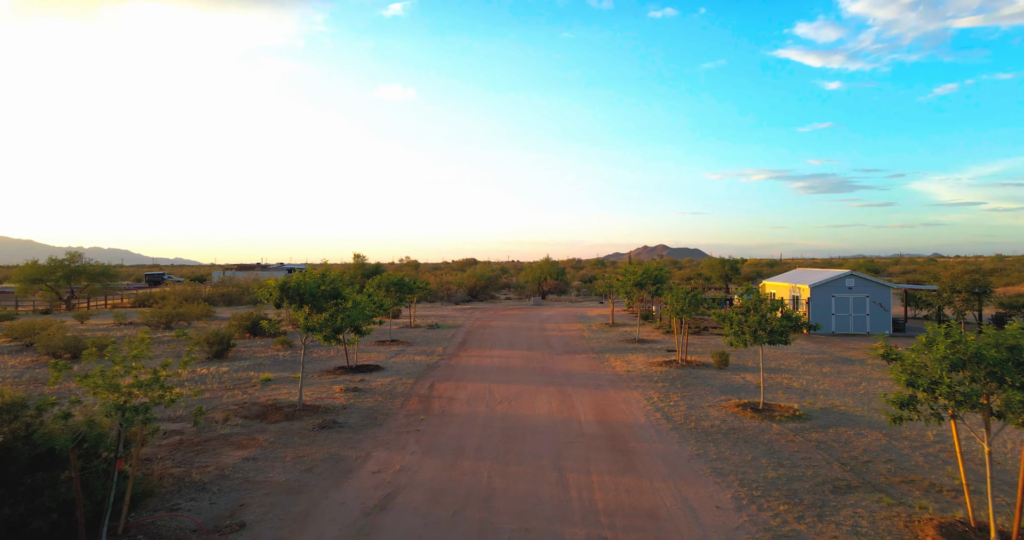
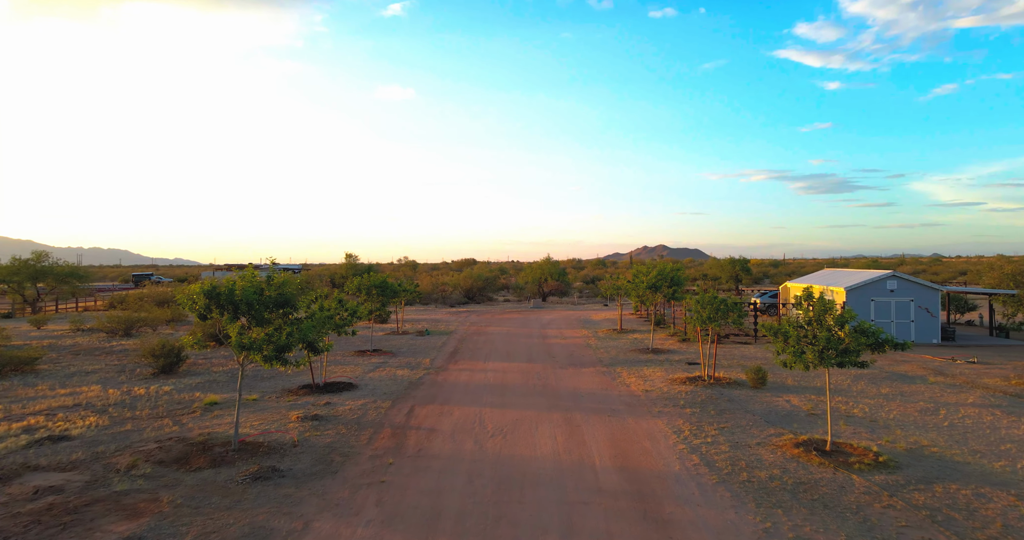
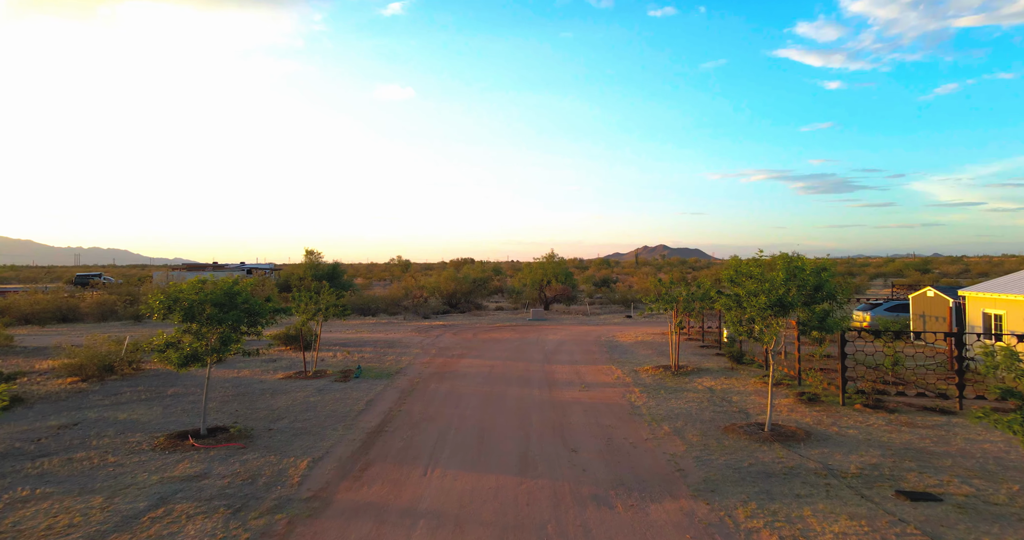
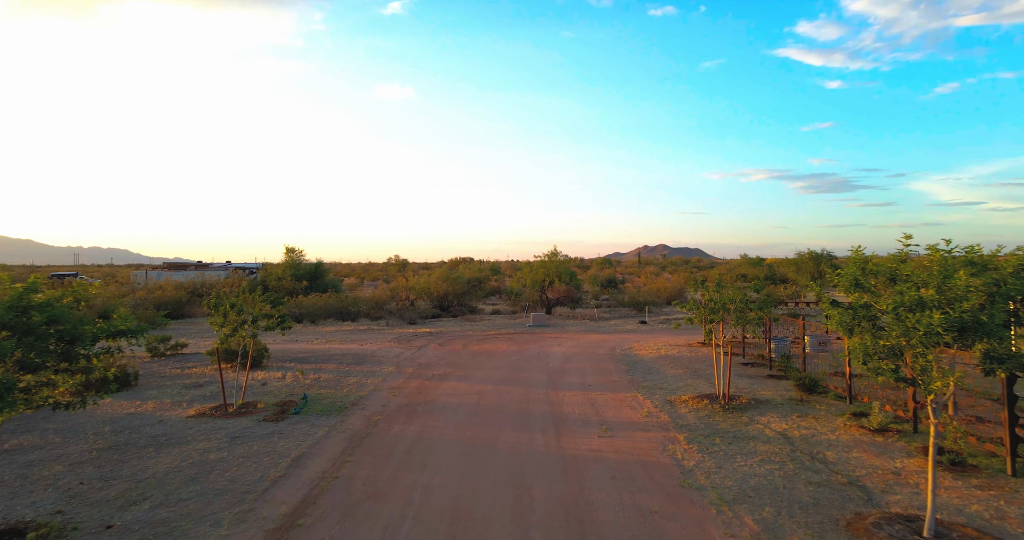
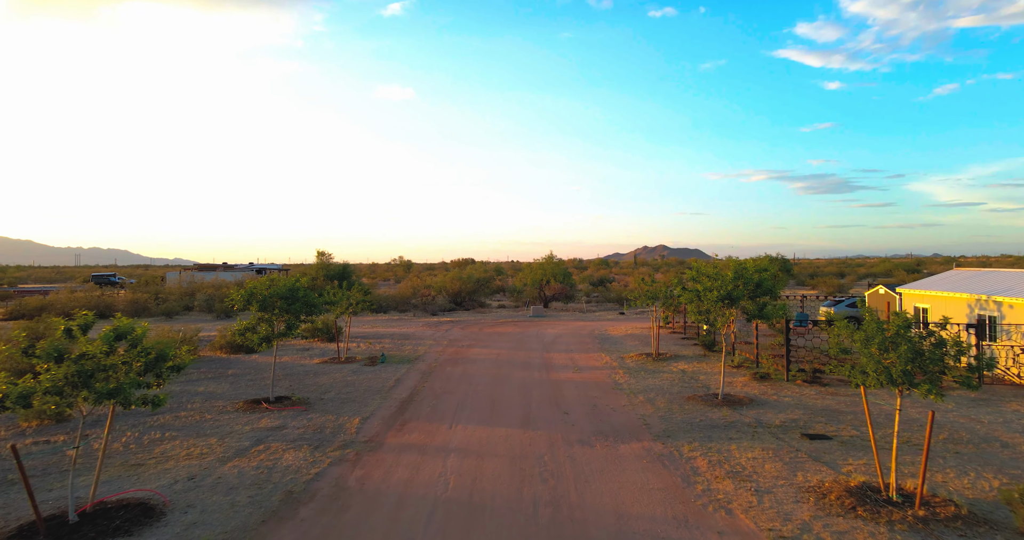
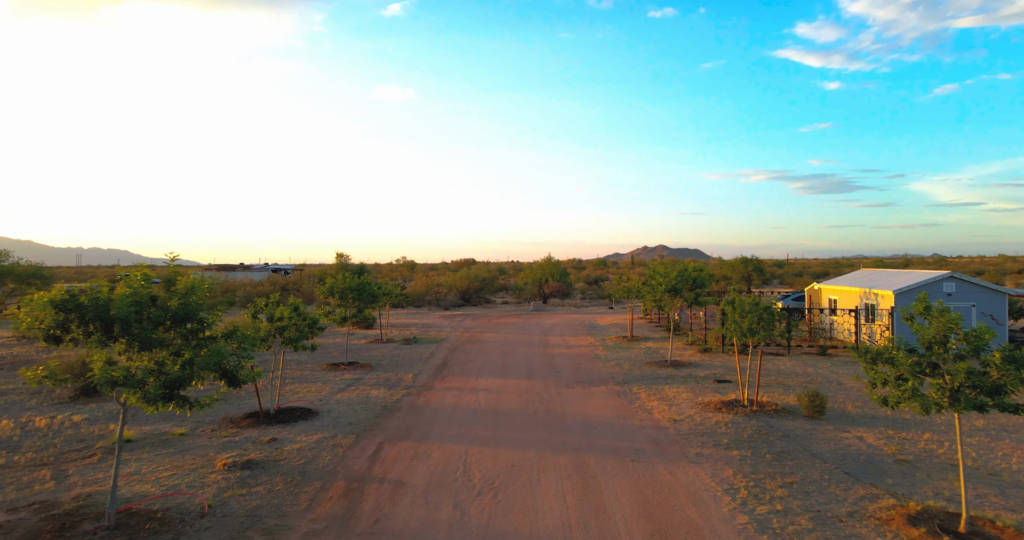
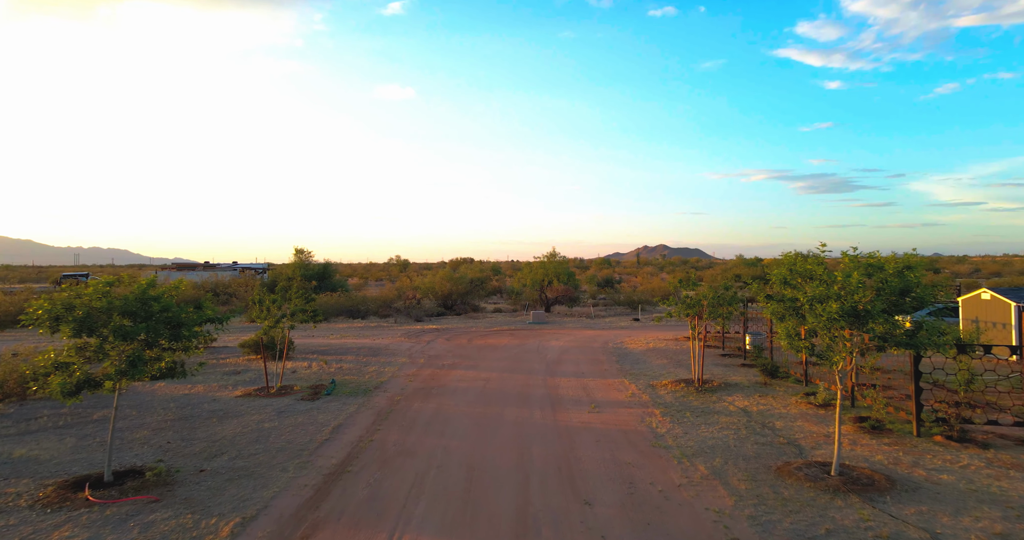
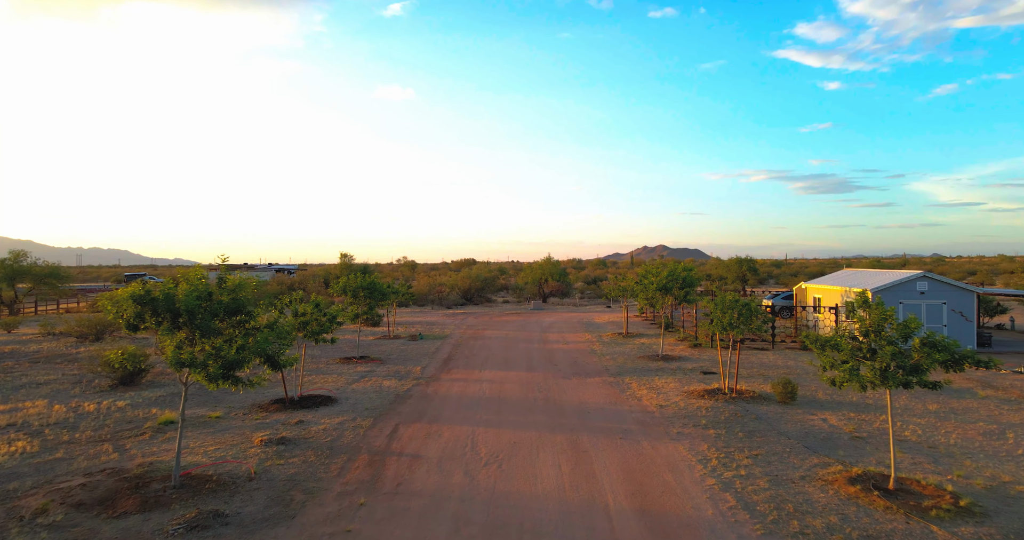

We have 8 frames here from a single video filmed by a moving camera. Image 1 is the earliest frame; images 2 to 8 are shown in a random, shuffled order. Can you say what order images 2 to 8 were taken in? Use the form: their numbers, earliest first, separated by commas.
2, 8, 6, 5, 3, 7, 4
